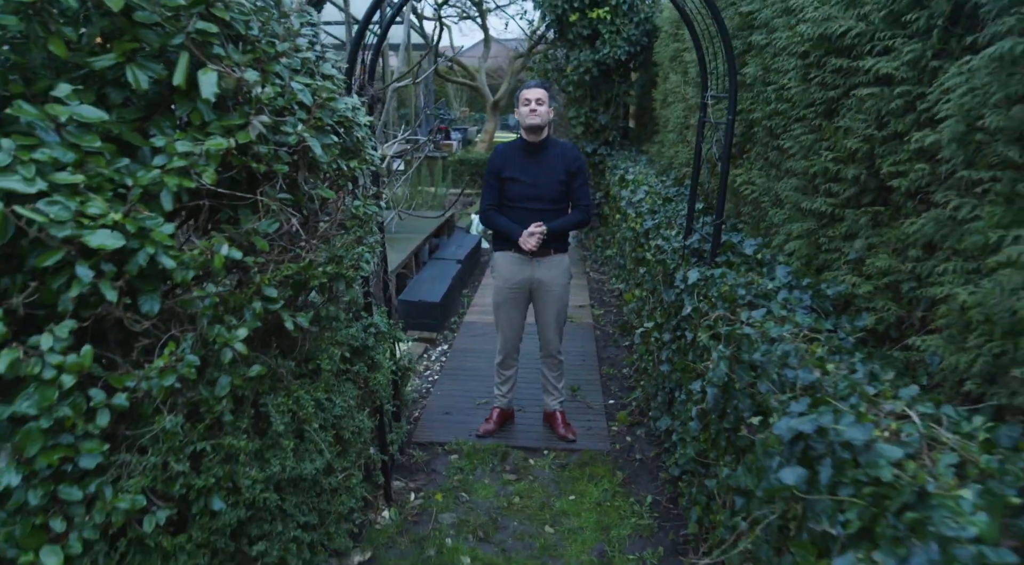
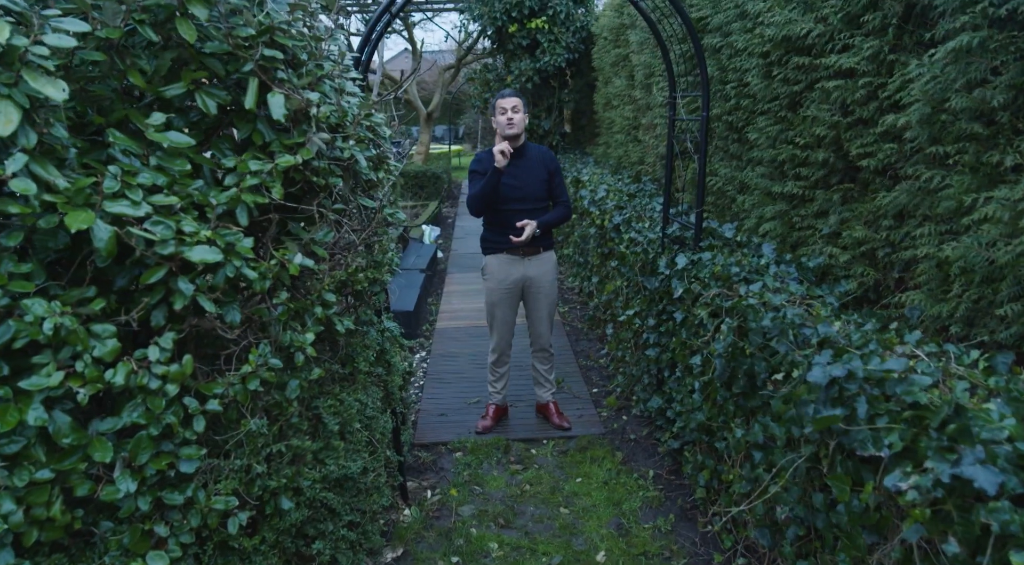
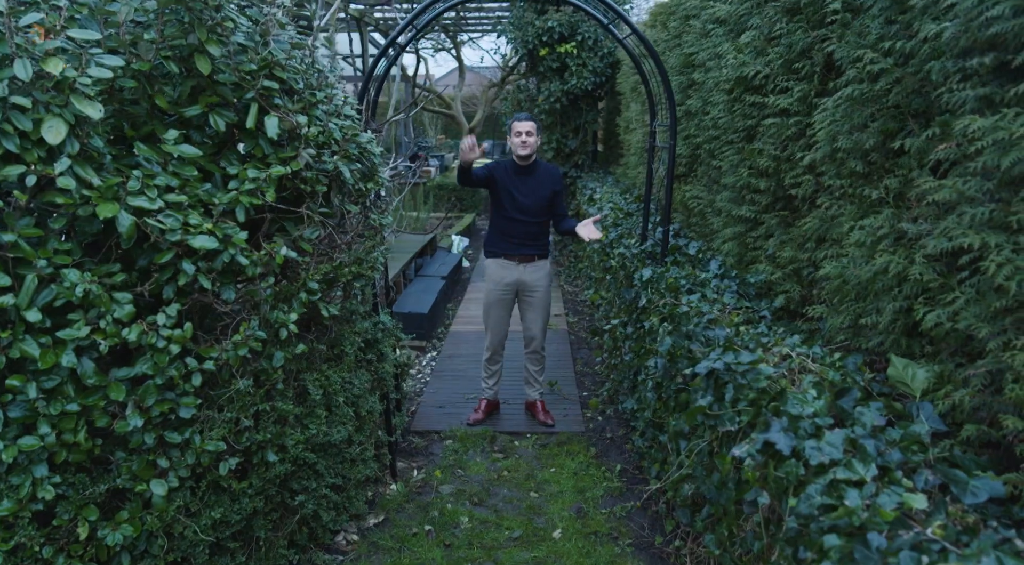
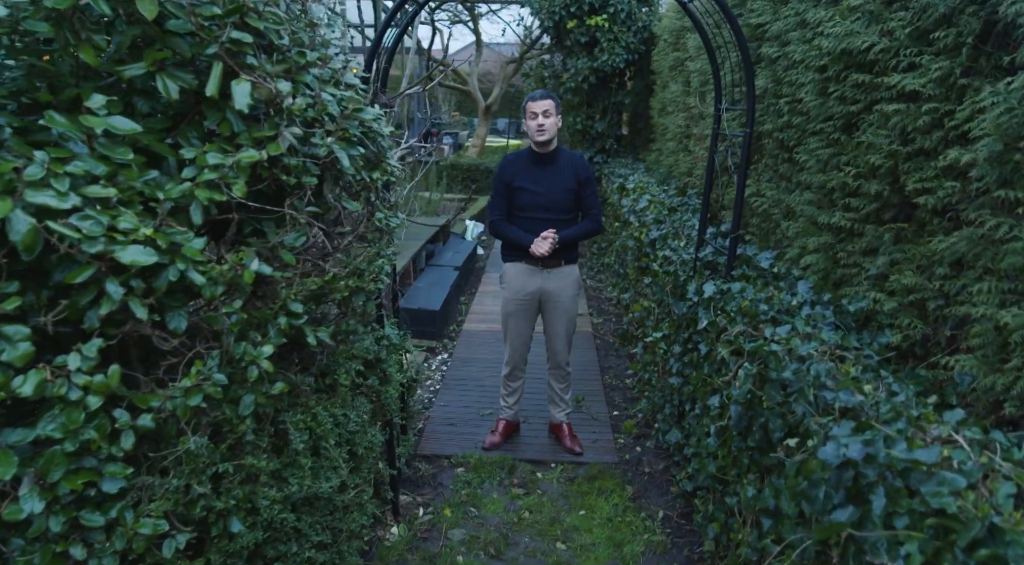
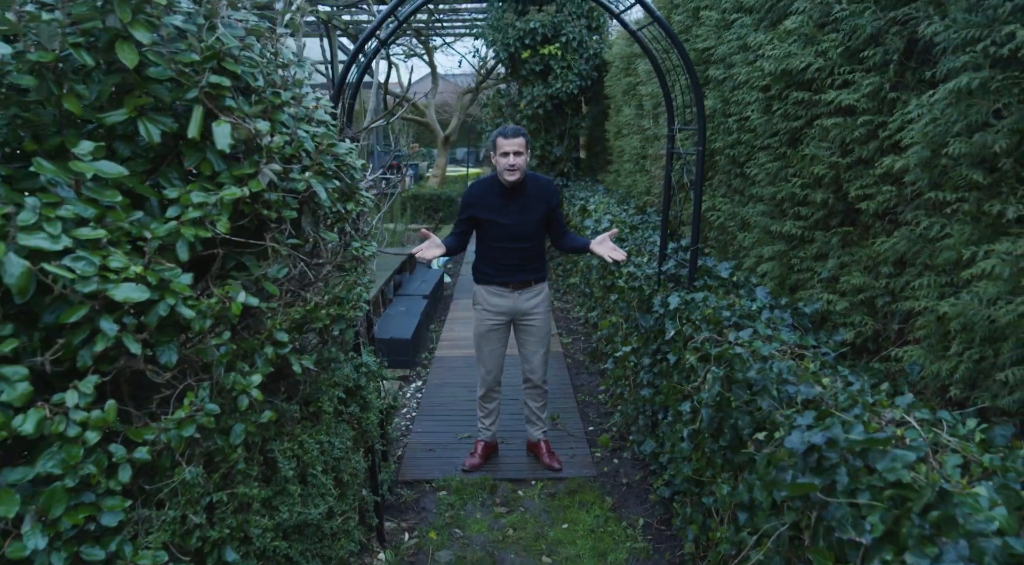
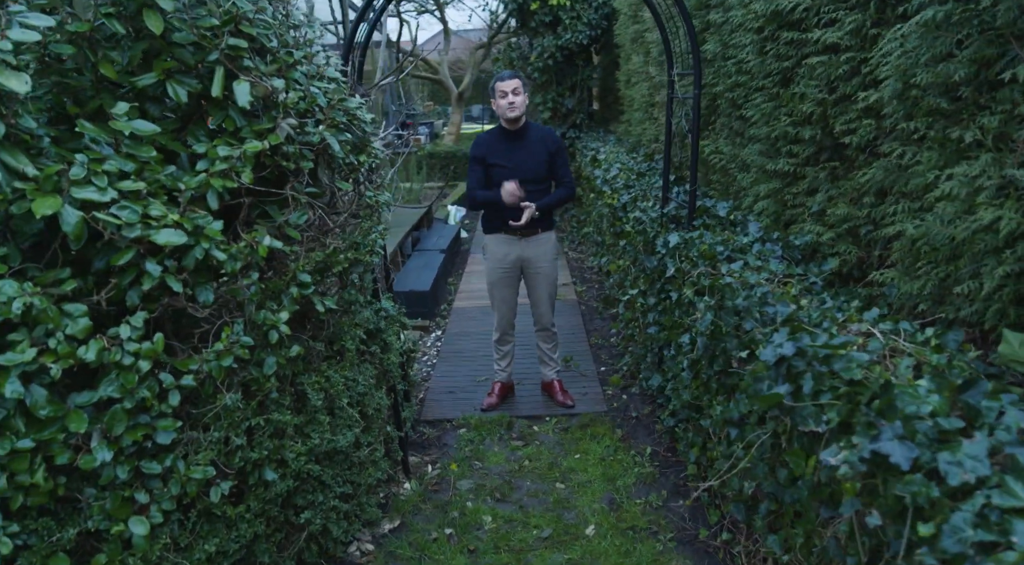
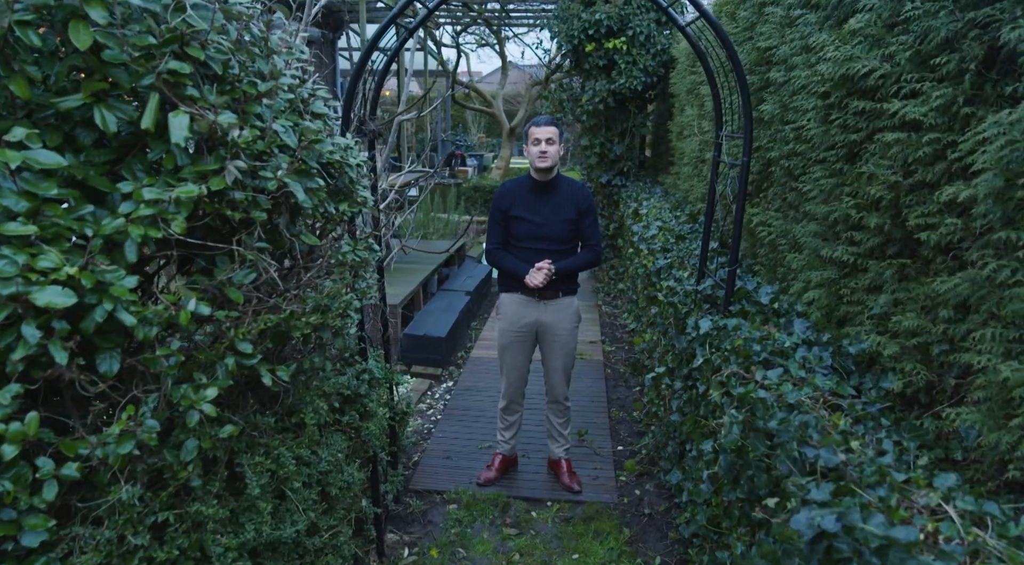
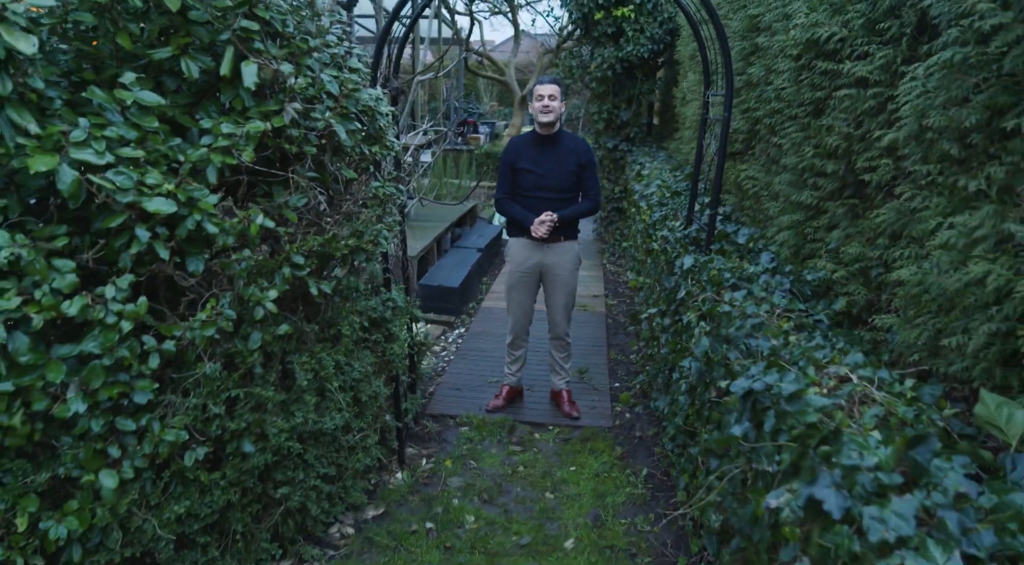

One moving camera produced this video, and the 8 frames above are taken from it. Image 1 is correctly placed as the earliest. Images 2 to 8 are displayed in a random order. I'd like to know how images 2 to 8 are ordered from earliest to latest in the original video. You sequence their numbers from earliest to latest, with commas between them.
8, 6, 2, 4, 7, 5, 3
